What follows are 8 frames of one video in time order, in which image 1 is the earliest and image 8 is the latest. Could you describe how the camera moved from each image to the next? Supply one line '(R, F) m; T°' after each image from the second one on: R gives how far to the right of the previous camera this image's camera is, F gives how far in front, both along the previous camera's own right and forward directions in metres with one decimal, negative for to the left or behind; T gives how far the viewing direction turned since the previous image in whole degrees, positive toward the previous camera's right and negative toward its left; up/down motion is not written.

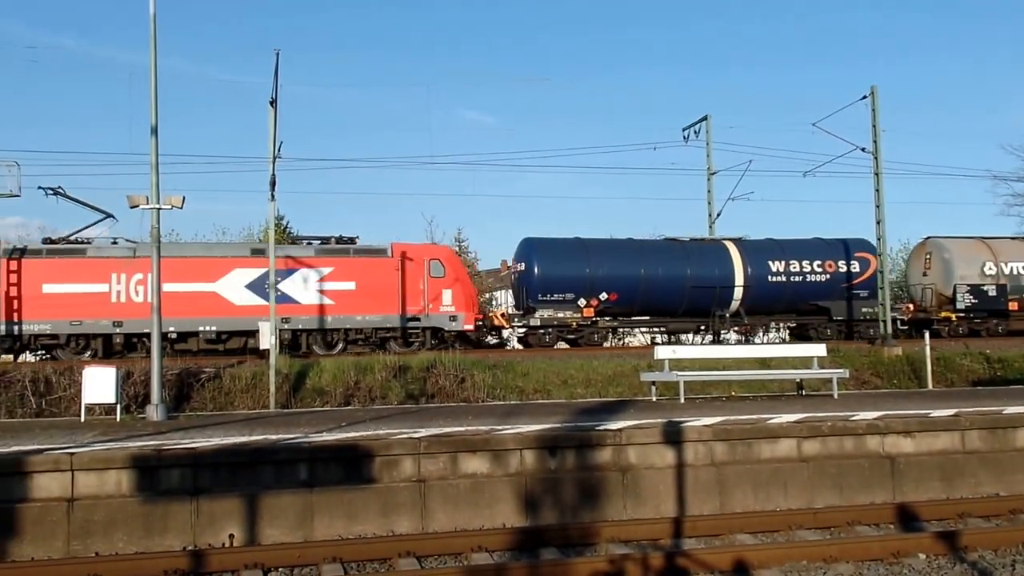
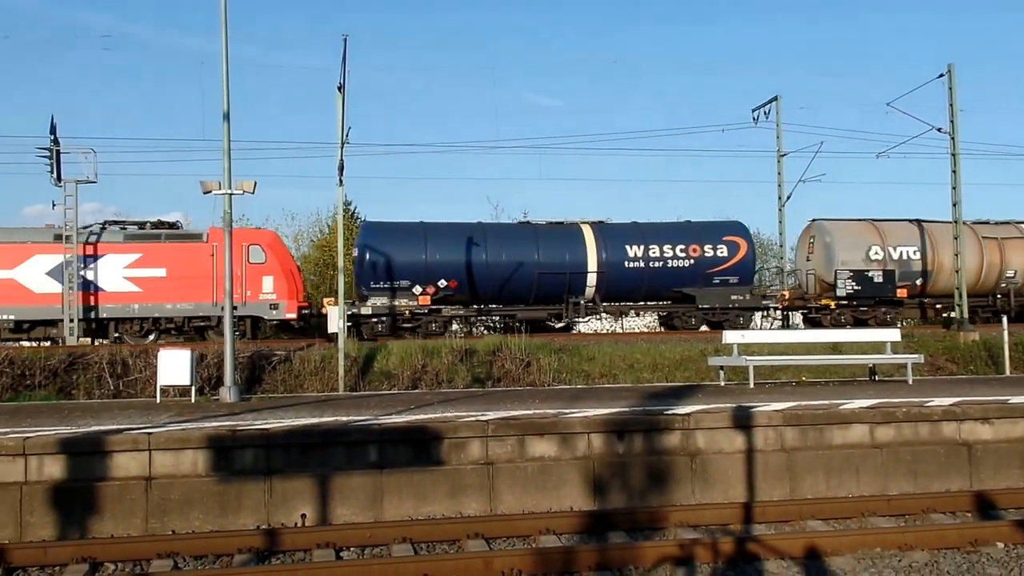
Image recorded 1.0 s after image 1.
(-2.0, 0.0) m; -1°
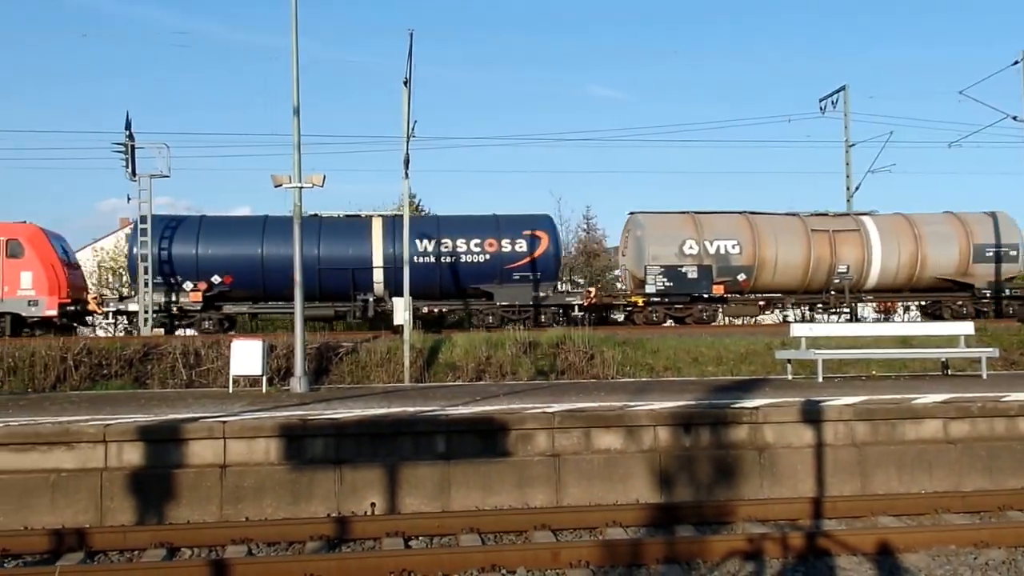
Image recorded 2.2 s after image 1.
(-2.0, -0.1) m; -1°
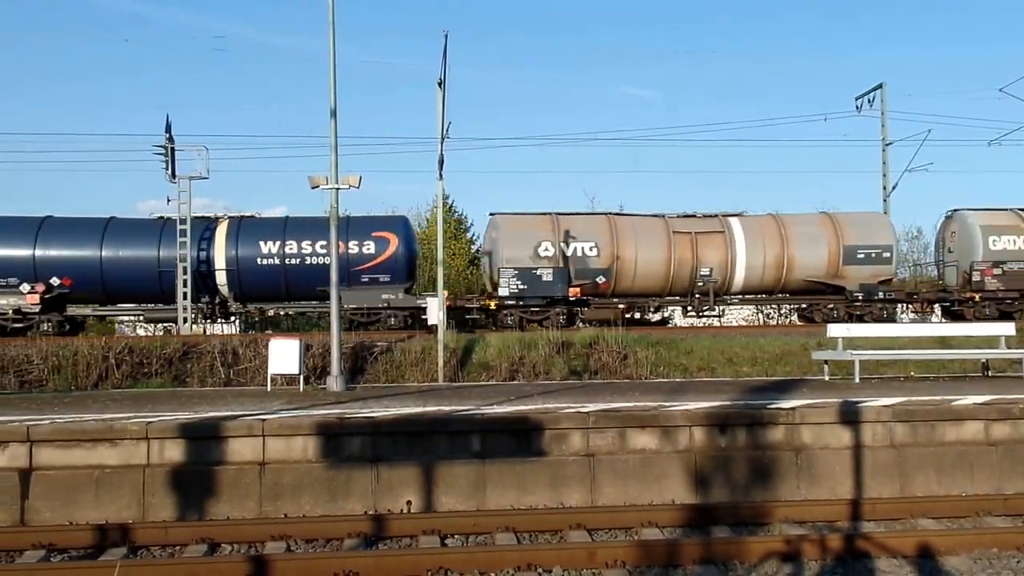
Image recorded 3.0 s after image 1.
(-1.0, -0.1) m; -1°
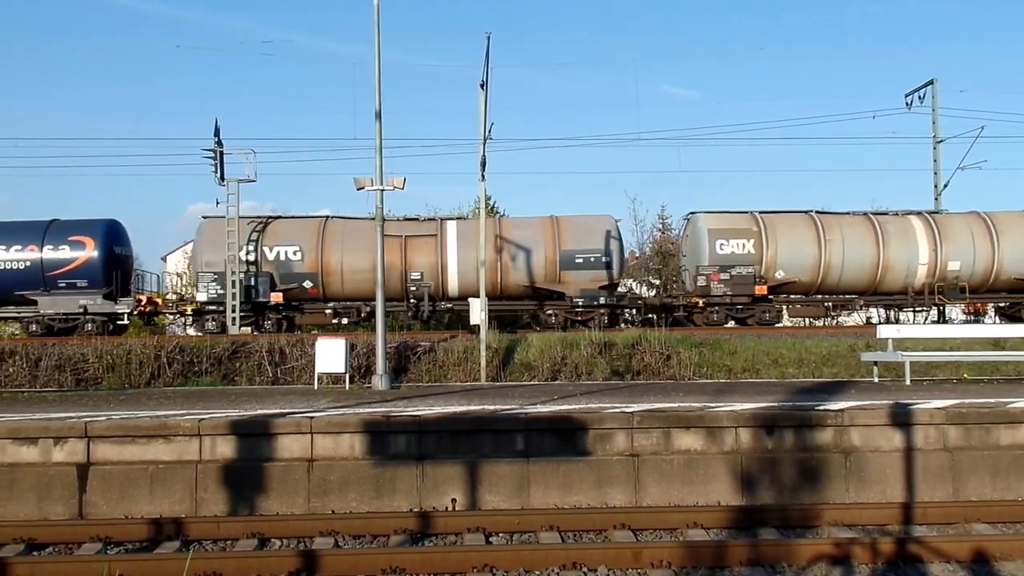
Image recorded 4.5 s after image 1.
(-1.2, -0.1) m; -1°
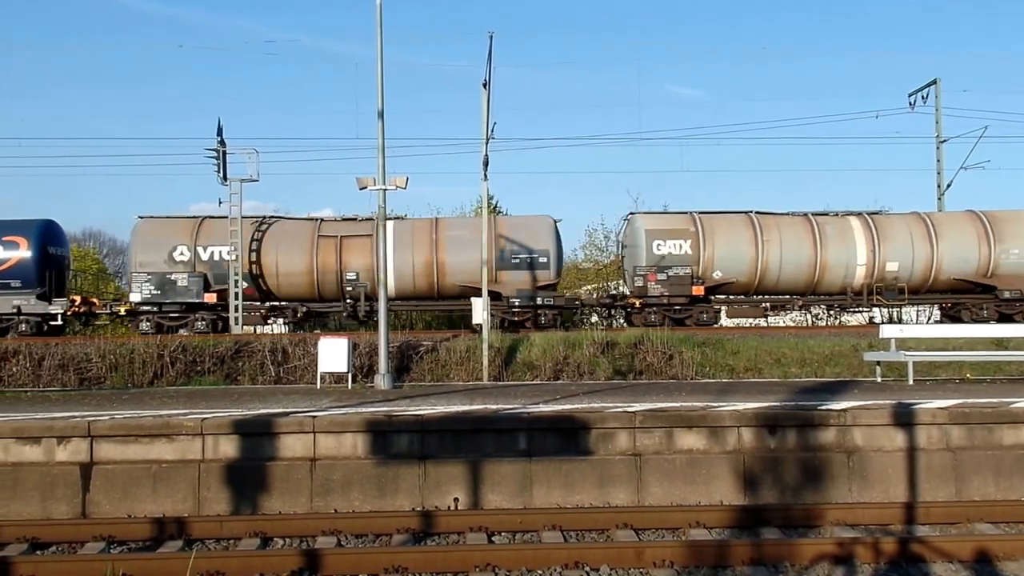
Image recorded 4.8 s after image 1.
(-0.1, 0.0) m; 0°
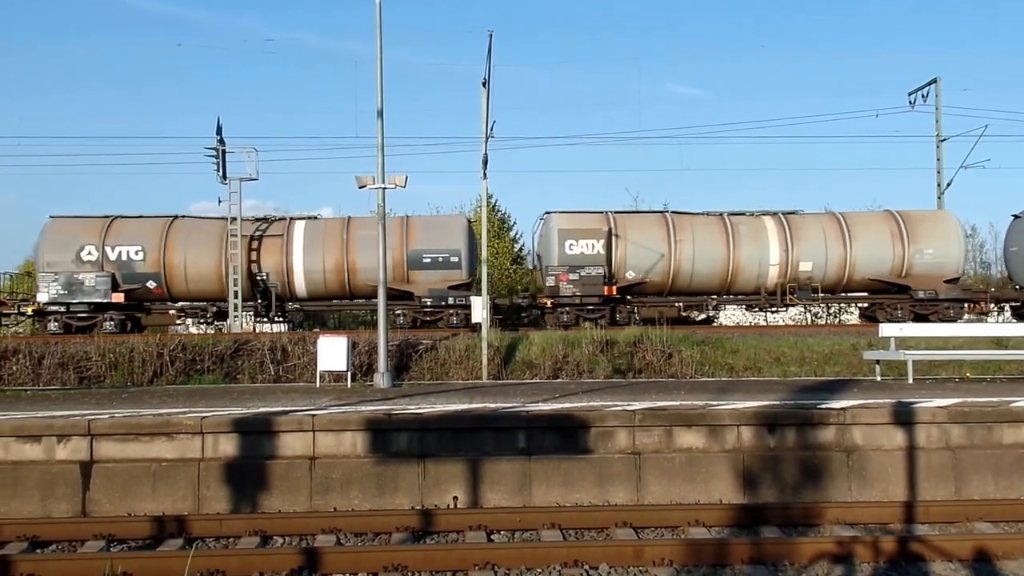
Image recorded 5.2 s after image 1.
(0.0, 0.0) m; 0°
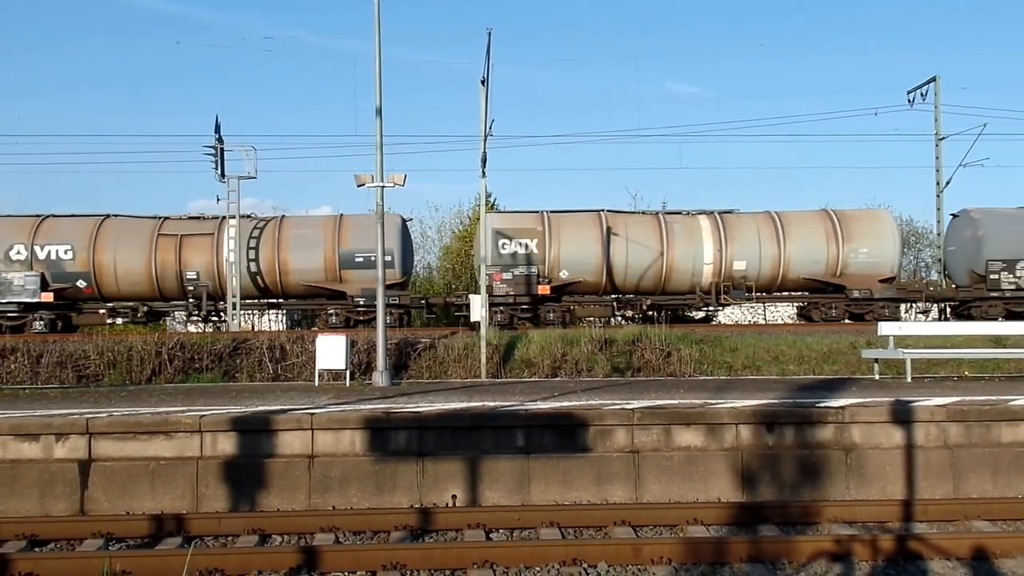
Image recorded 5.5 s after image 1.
(0.0, 0.0) m; 0°
